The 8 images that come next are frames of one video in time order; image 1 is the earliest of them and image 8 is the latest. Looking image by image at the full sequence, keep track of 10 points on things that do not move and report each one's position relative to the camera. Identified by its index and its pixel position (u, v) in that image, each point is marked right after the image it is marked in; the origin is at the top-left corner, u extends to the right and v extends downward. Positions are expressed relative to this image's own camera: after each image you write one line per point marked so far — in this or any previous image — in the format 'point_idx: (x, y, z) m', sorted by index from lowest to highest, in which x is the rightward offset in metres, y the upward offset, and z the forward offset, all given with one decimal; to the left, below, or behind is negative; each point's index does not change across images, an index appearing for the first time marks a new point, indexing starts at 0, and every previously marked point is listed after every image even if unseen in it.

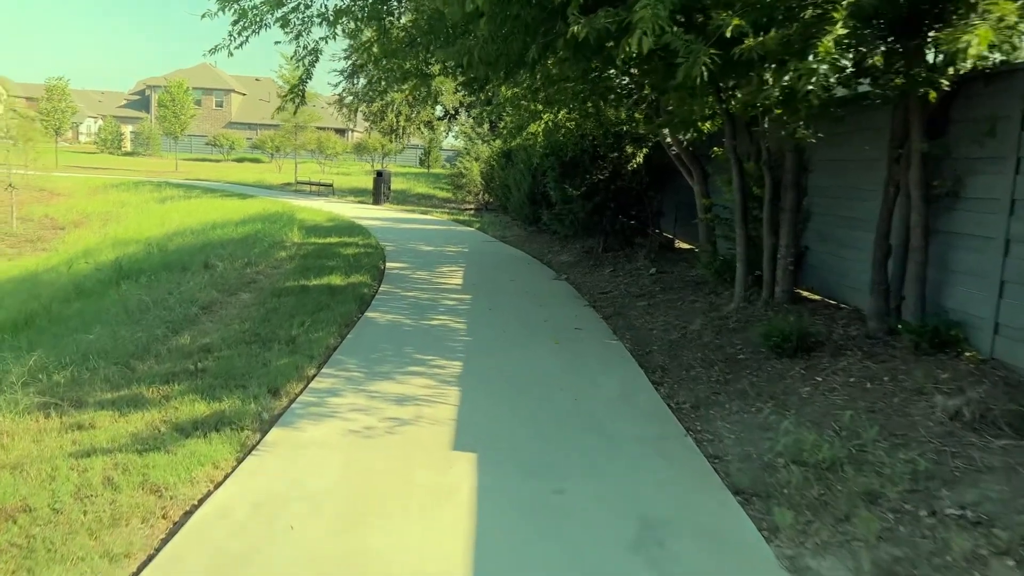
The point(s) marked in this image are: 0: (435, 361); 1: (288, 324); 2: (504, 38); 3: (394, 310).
0: (-0.6, -0.6, +6.3) m
1: (-2.0, -0.3, +7.5) m
2: (-0.1, +2.2, +7.2) m
3: (-1.2, -0.2, +8.3) m
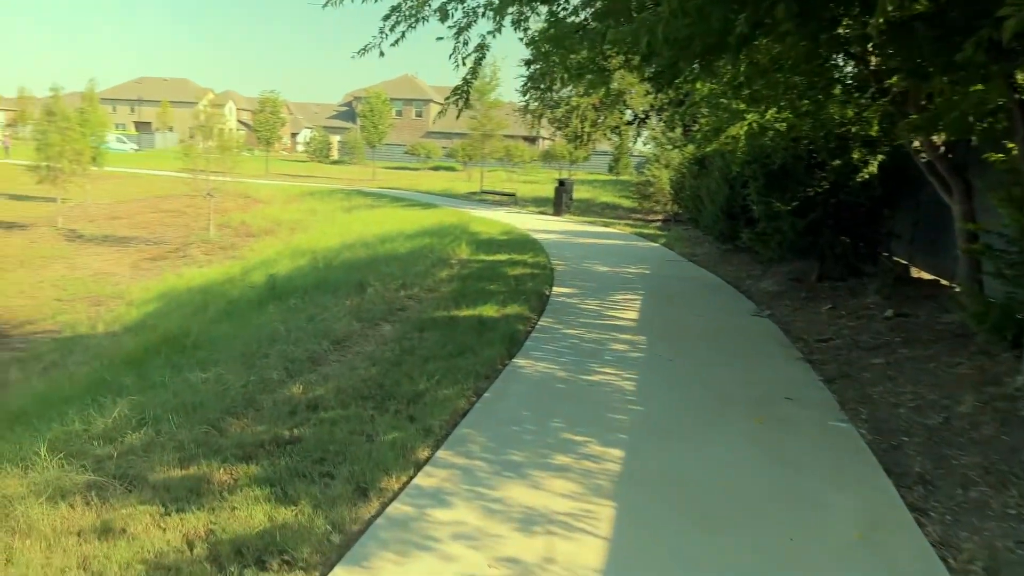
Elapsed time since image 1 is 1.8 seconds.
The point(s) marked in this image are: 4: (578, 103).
0: (+0.4, -0.9, +4.7) m
1: (-0.7, -0.6, +6.1) m
2: (+1.2, +1.8, +5.5) m
3: (+0.3, -0.6, +6.8) m
4: (+1.5, +4.0, +18.0) m
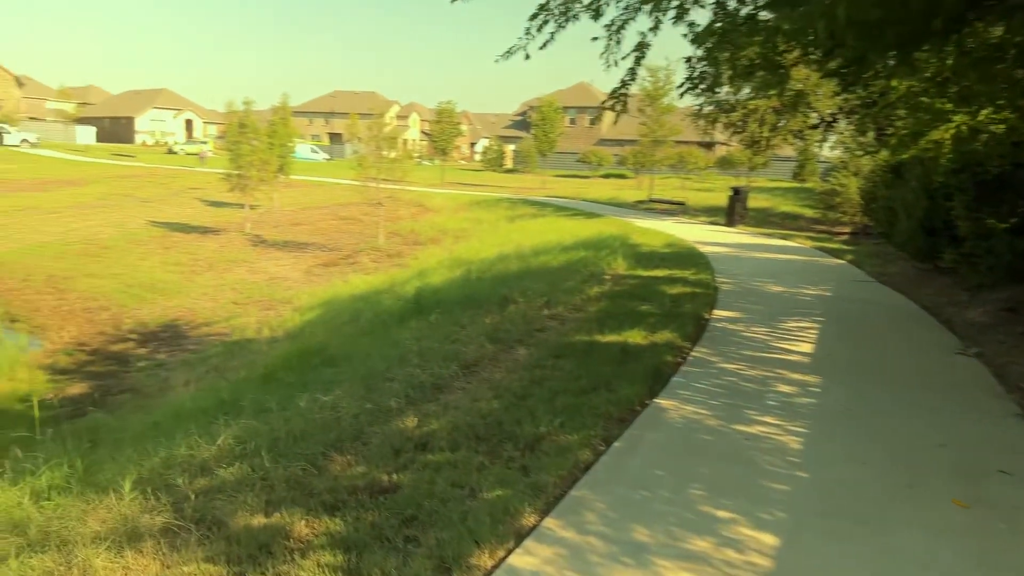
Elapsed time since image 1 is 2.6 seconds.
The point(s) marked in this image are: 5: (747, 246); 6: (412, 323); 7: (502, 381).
0: (+1.0, -1.1, +3.8) m
1: (+0.2, -0.8, +5.5) m
2: (+2.0, +1.6, +4.4) m
3: (+1.3, -0.8, +5.9) m
4: (+4.9, +3.7, +16.7) m
5: (+4.8, +0.9, +17.0) m
6: (-1.1, -0.4, +9.1) m
7: (-0.1, -0.7, +6.2) m
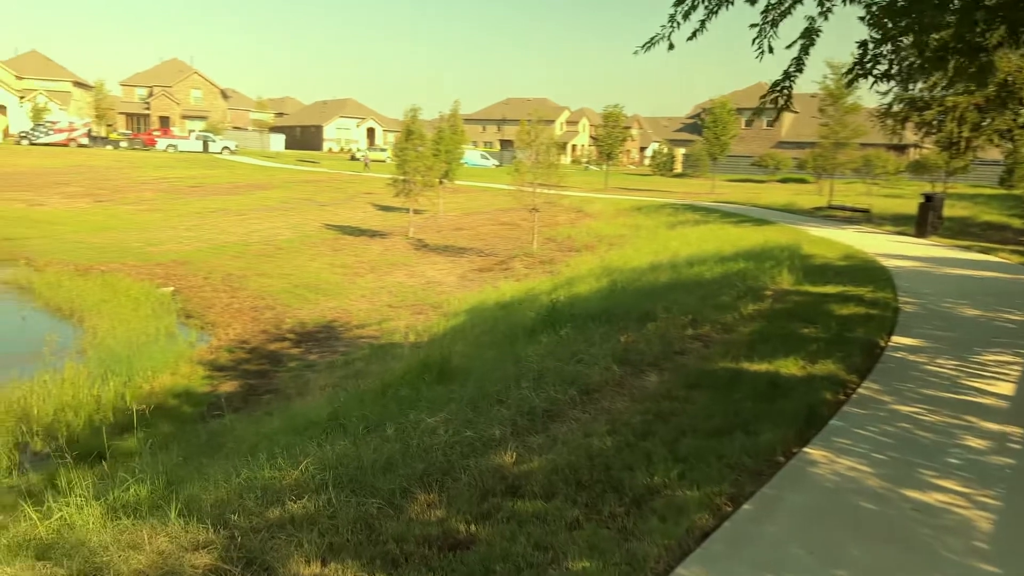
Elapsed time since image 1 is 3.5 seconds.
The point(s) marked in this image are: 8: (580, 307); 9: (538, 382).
0: (+1.3, -1.2, +2.9) m
1: (+0.9, -0.9, +4.7) m
2: (+2.5, +1.5, +3.3) m
3: (+2.0, -0.9, +4.8) m
4: (+7.9, +3.3, +14.7) m
5: (+7.8, +0.5, +15.0) m
6: (+0.3, -0.5, +8.5) m
7: (+0.7, -0.8, +5.5) m
8: (+0.9, -0.2, +10.5) m
9: (+0.2, -0.7, +6.4) m
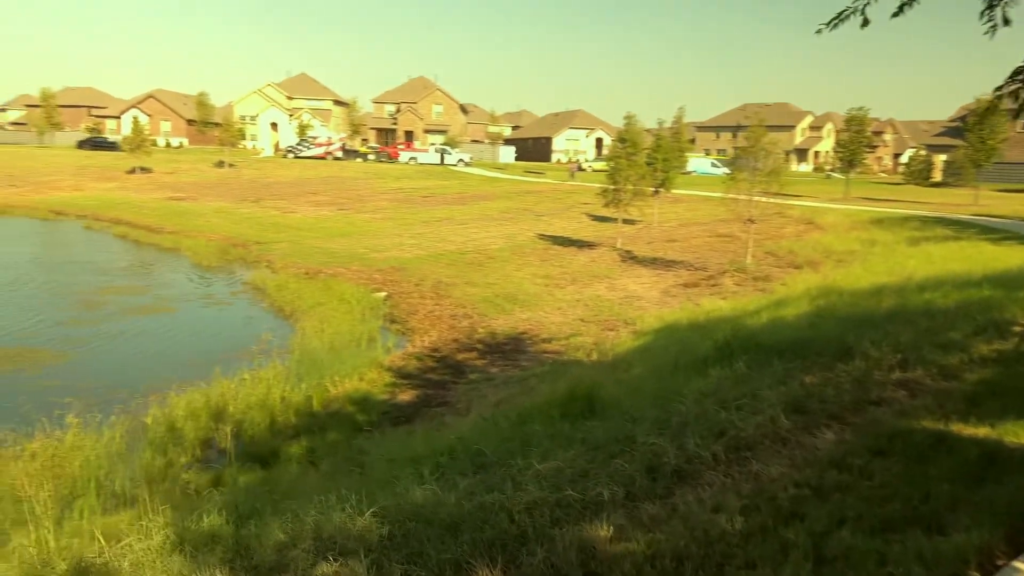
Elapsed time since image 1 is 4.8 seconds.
0: (+1.2, -1.4, +1.7) m
1: (+1.3, -1.1, +3.6) m
2: (+2.6, +1.2, +1.8) m
3: (+2.5, -1.2, +3.4) m
4: (+10.9, +2.7, +11.3) m
5: (+10.8, -0.1, +11.6) m
6: (+1.8, -0.7, +7.4) m
7: (+1.4, -1.1, +4.4) m
8: (+2.9, -0.5, +9.2) m
9: (+1.1, -0.9, +5.4) m
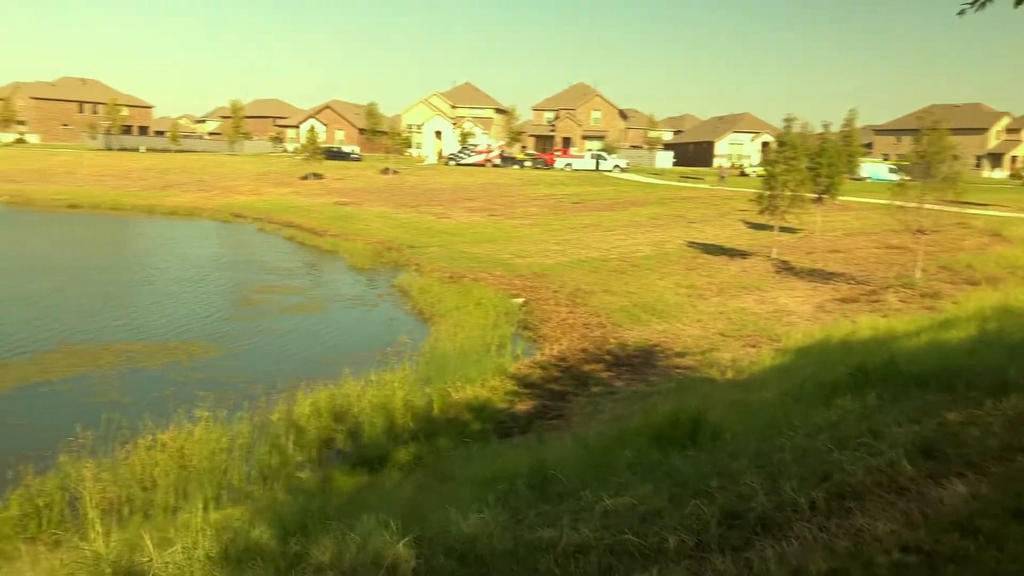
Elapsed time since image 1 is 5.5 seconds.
0: (+0.9, -1.5, +1.1) m
1: (+1.4, -1.2, +2.9) m
2: (+2.4, +1.1, +1.0) m
3: (+2.5, -1.3, +2.6) m
4: (+12.4, +2.3, +8.8) m
5: (+12.3, -0.5, +9.1) m
6: (+2.7, -0.9, +6.6) m
7: (+1.6, -1.2, +3.7) m
8: (+4.0, -0.7, +8.1) m
9: (+1.6, -1.1, +4.8) m
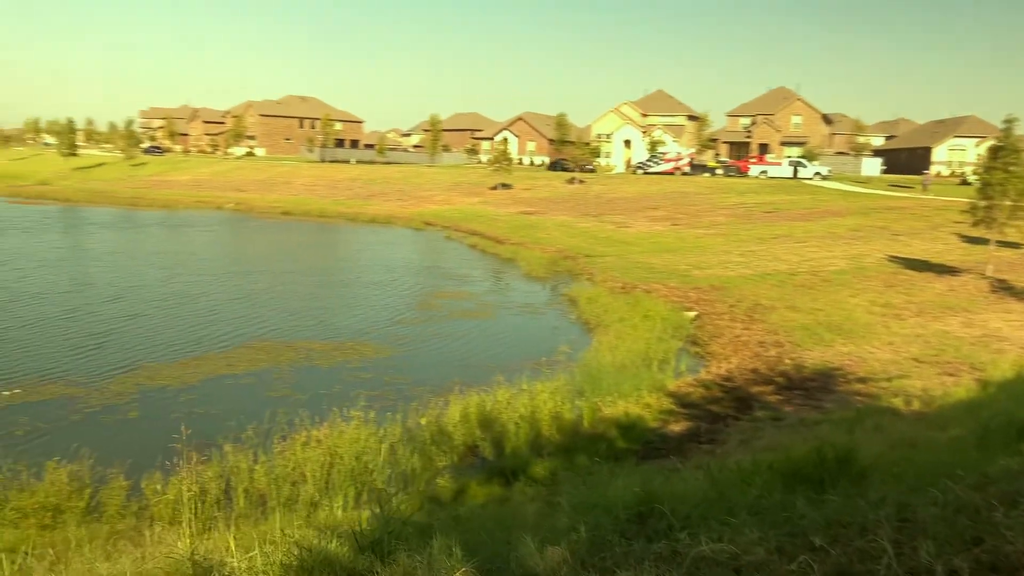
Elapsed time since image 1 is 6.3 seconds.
0: (+0.6, -1.5, +0.6) m
1: (+1.4, -1.3, +2.3) m
2: (+2.0, +1.0, +0.2) m
3: (+2.4, -1.4, +1.7) m
4: (+13.6, +1.8, +5.5) m
5: (+13.4, -1.0, +5.8) m
6: (+3.5, -1.1, +5.6) m
7: (+1.8, -1.3, +3.0) m
8: (+5.2, -1.0, +6.8) m
9: (+2.0, -1.2, +4.0) m
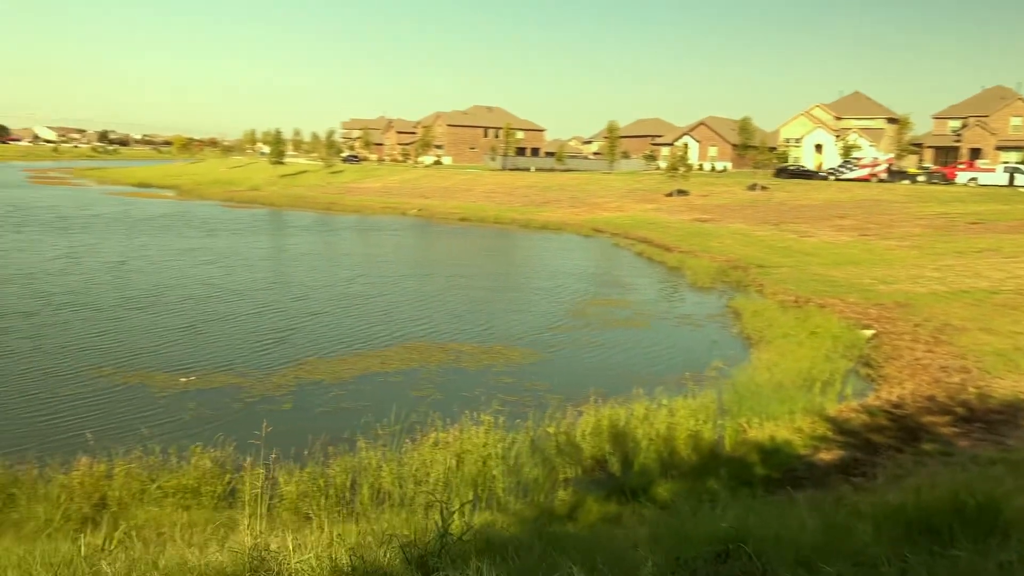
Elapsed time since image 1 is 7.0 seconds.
0: (0.0, -1.6, +0.3) m
1: (+1.2, -1.4, +1.8) m
2: (+1.4, +0.9, -0.4) m
3: (+2.1, -1.5, +1.0) m
4: (+13.9, +1.4, +2.3) m
5: (+13.7, -1.4, +2.6) m
6: (+4.0, -1.3, +4.6) m
7: (+1.8, -1.4, +2.4) m
8: (+5.9, -1.2, +5.3) m
9: (+2.2, -1.3, +3.4) m
